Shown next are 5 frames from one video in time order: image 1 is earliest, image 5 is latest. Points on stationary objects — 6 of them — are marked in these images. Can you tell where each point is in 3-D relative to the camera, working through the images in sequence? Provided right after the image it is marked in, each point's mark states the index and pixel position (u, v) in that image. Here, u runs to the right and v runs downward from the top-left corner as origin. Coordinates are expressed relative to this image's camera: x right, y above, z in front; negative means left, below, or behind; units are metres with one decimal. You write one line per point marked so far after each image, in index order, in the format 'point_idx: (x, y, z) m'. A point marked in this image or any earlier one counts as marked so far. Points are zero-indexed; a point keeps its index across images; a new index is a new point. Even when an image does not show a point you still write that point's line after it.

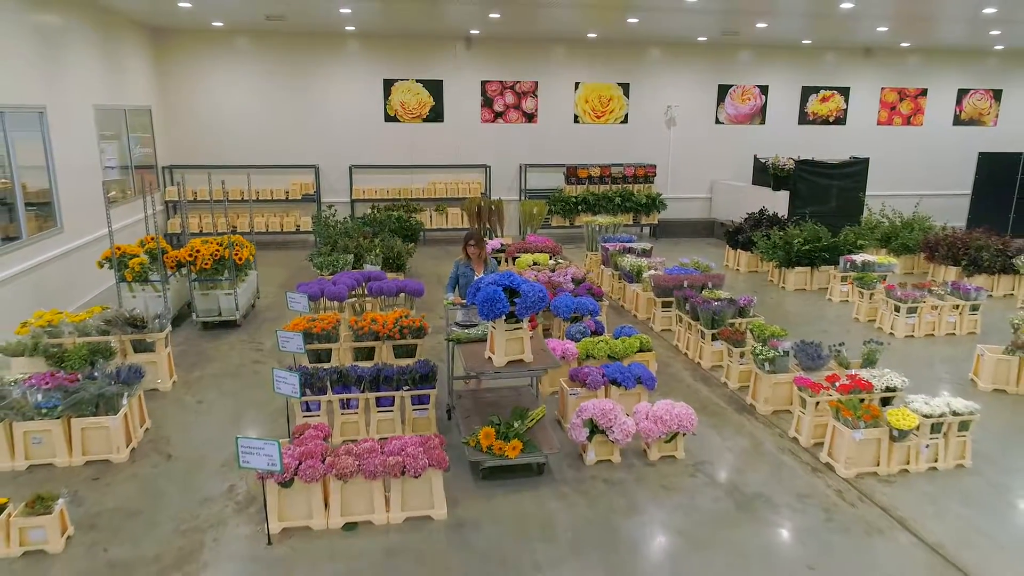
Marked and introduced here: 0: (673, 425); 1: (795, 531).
0: (+0.8, -0.7, +4.0) m
1: (+1.2, -1.1, +3.5) m
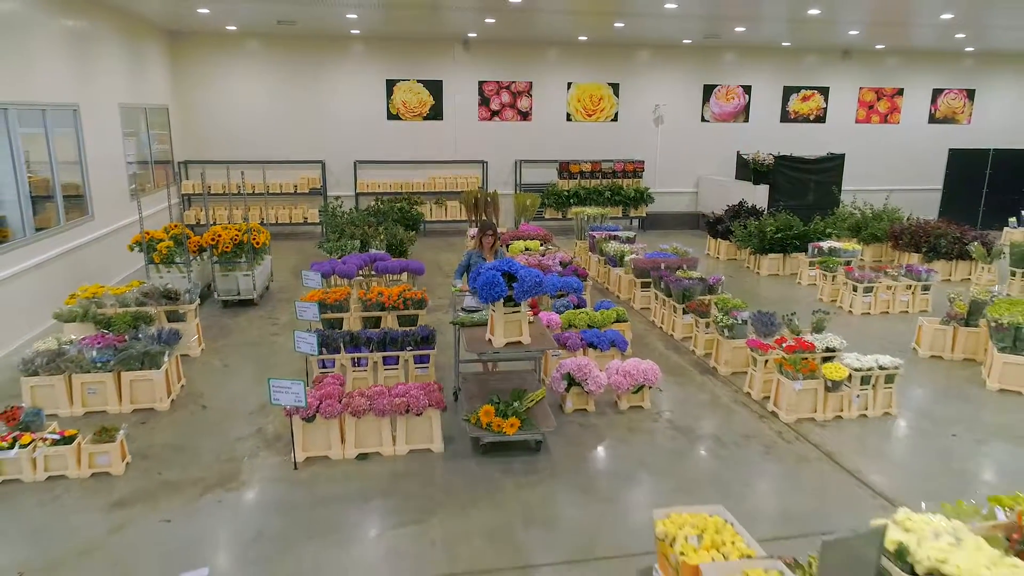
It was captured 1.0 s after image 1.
0: (+0.7, -0.5, +4.6) m
1: (+1.2, -0.9, +4.1) m
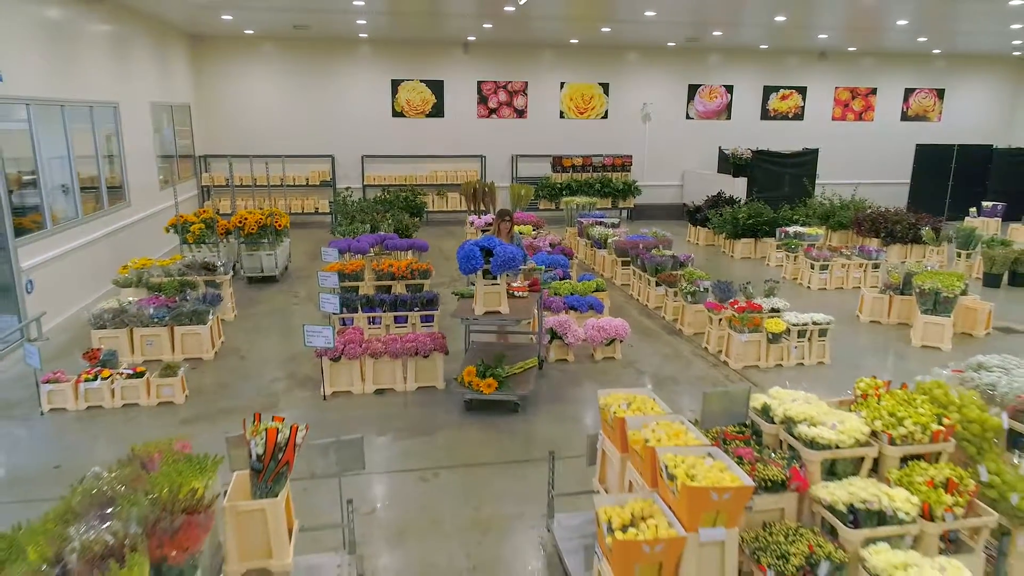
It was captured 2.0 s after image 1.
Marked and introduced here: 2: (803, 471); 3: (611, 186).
0: (+0.7, -0.3, +5.5) m
1: (+1.1, -0.7, +4.9) m
2: (+0.9, -0.6, +2.5) m
3: (+1.5, +1.6, +12.2) m
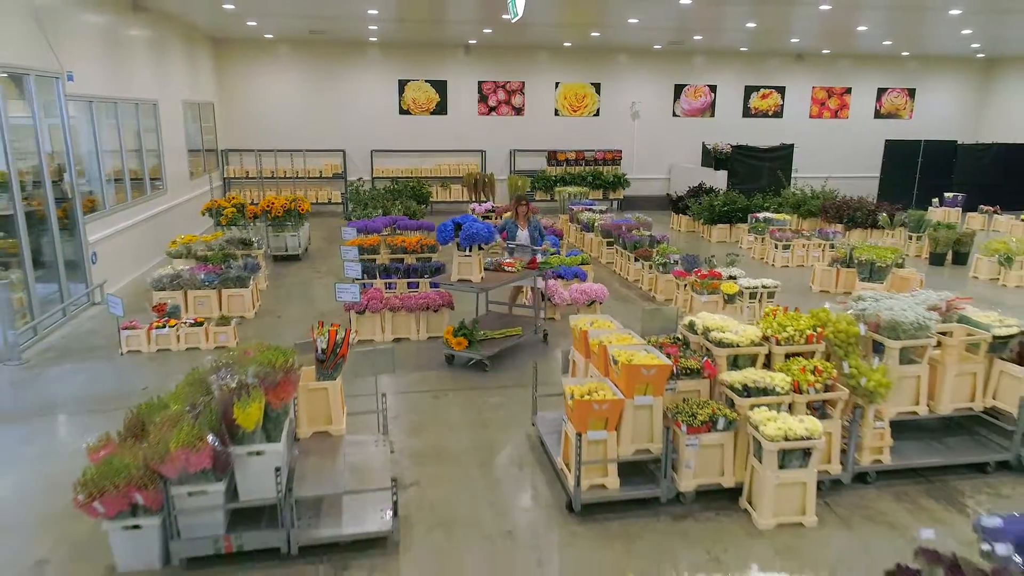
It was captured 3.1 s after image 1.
0: (+0.7, -0.1, +6.5) m
1: (+1.1, -0.4, +5.9) m
2: (+0.9, -0.3, +3.5) m
3: (+1.5, +1.8, +13.2) m
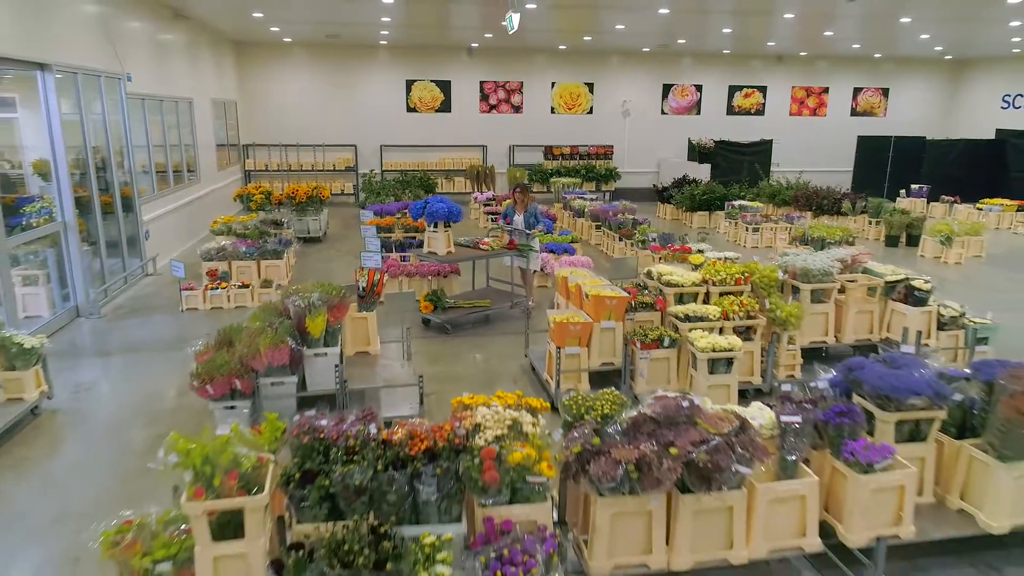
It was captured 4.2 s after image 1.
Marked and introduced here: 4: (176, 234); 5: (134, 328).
0: (+0.6, +0.2, +7.5) m
1: (+1.1, -0.2, +7.0) m
2: (+0.9, -0.1, +4.6) m
3: (+1.5, +2.1, +14.2) m
4: (-4.1, +0.6, +9.6) m
5: (-3.0, -0.3, +6.2) m
